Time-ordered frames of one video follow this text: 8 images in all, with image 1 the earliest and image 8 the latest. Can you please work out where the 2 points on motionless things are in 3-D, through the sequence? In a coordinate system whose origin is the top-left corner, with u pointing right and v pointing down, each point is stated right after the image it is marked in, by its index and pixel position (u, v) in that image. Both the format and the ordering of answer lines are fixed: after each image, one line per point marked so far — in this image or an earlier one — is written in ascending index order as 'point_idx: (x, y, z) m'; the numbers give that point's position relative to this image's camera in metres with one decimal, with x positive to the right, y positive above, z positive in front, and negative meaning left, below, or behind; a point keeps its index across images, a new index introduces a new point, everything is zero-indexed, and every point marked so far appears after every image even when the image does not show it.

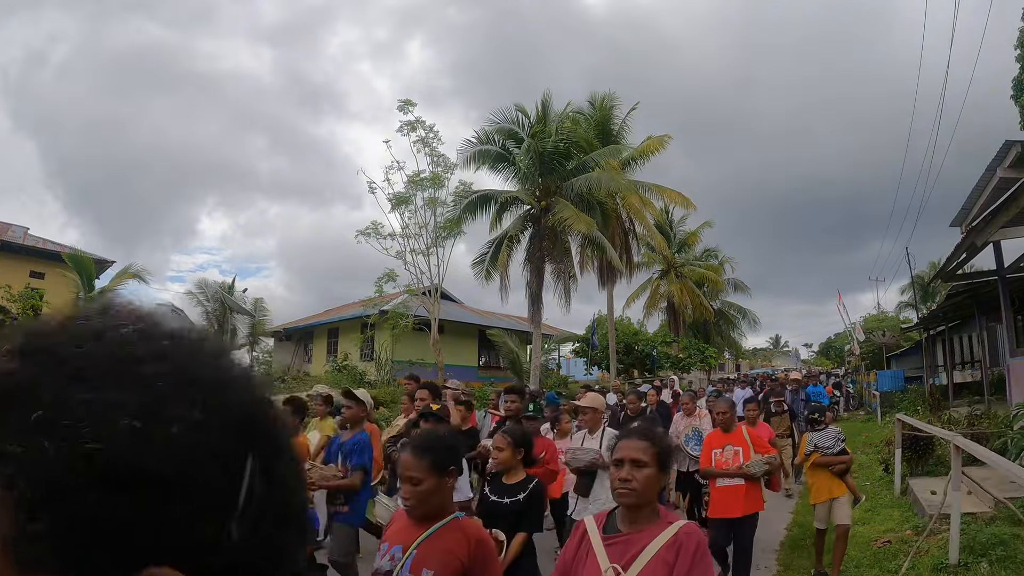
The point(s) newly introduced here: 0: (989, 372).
0: (+11.2, -2.0, +16.1) m
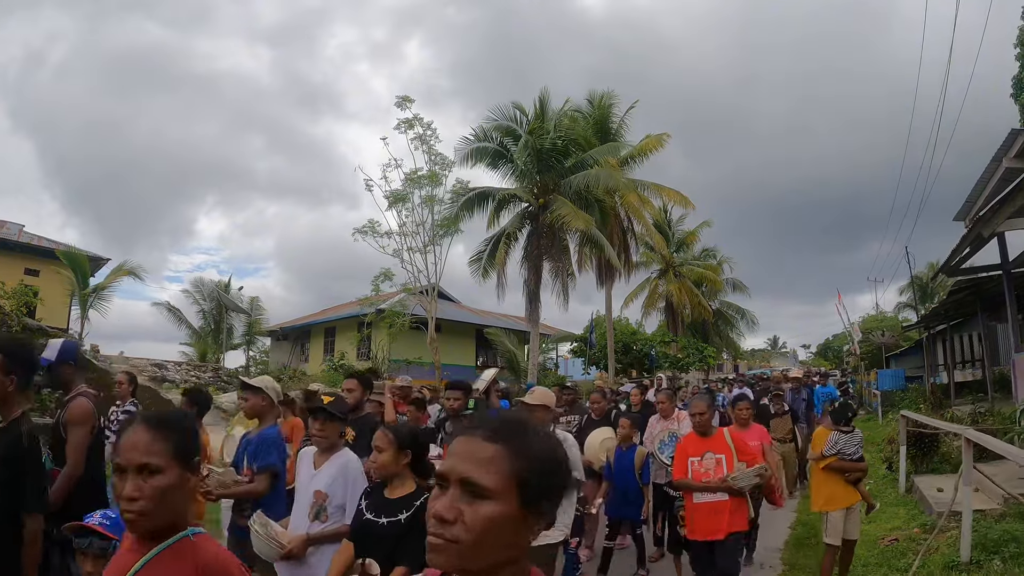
0: (+11.1, -1.9, +15.9) m
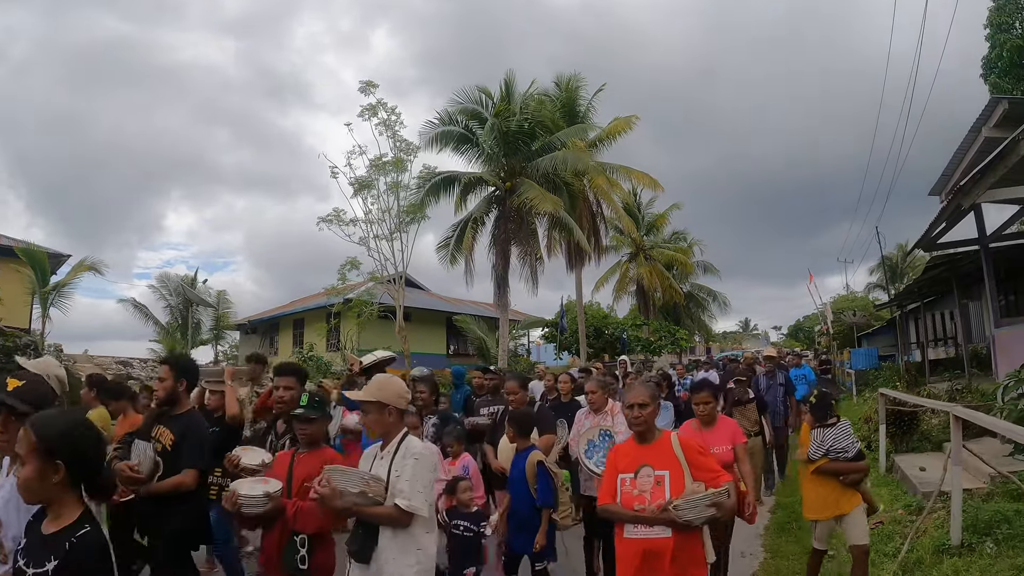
0: (+10.4, -1.3, +15.8) m
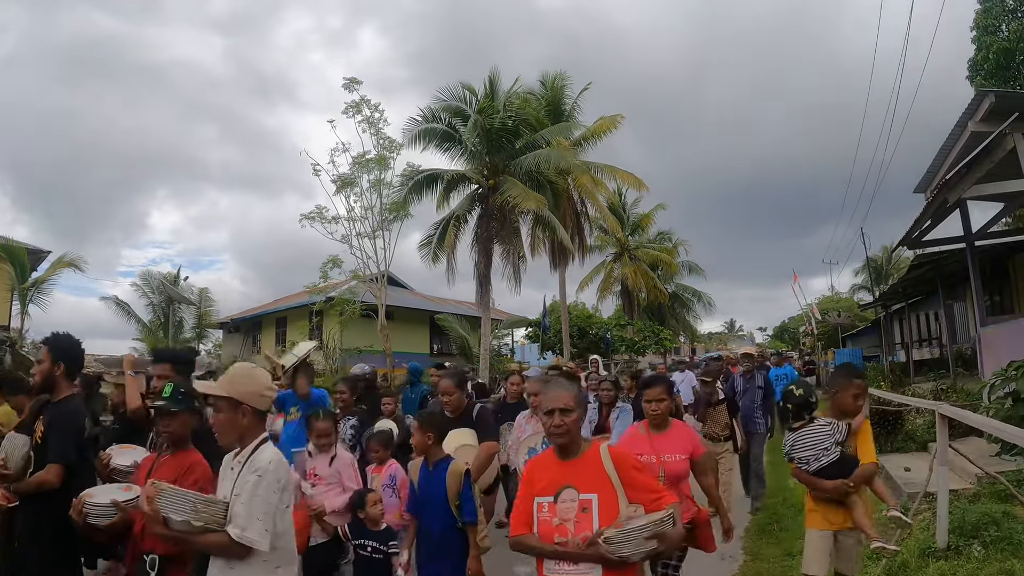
0: (+10.0, -1.3, +15.7) m
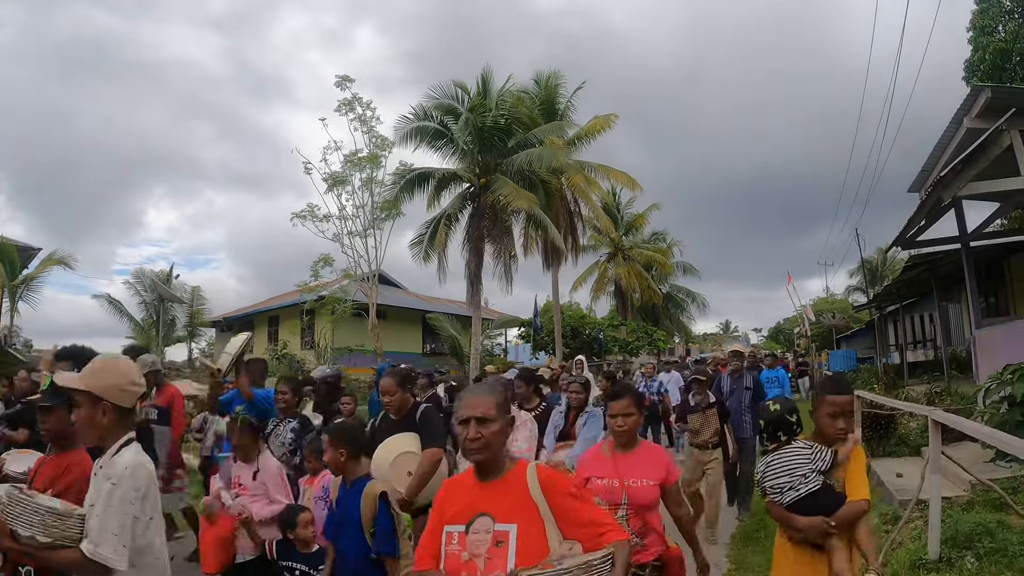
0: (+9.7, -1.4, +15.5) m
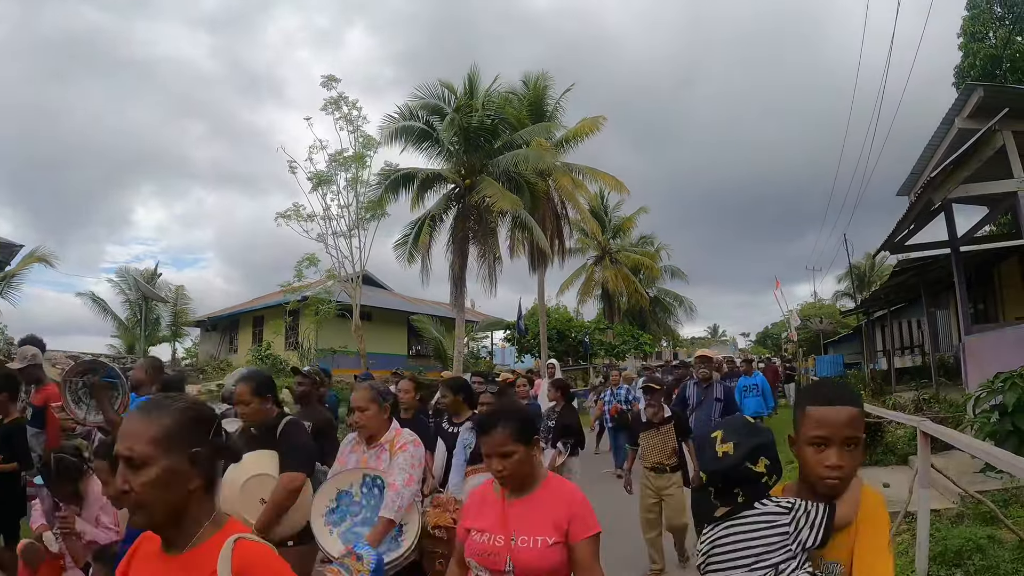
0: (+9.3, -1.5, +15.3) m
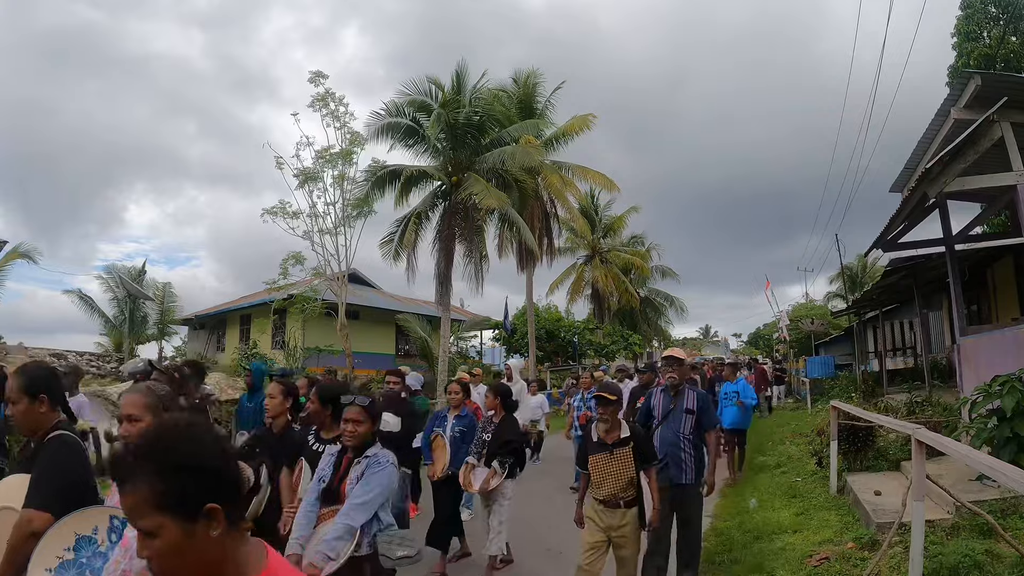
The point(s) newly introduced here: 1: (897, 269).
0: (+9.0, -1.5, +15.0) m
1: (+7.9, +0.4, +14.2) m
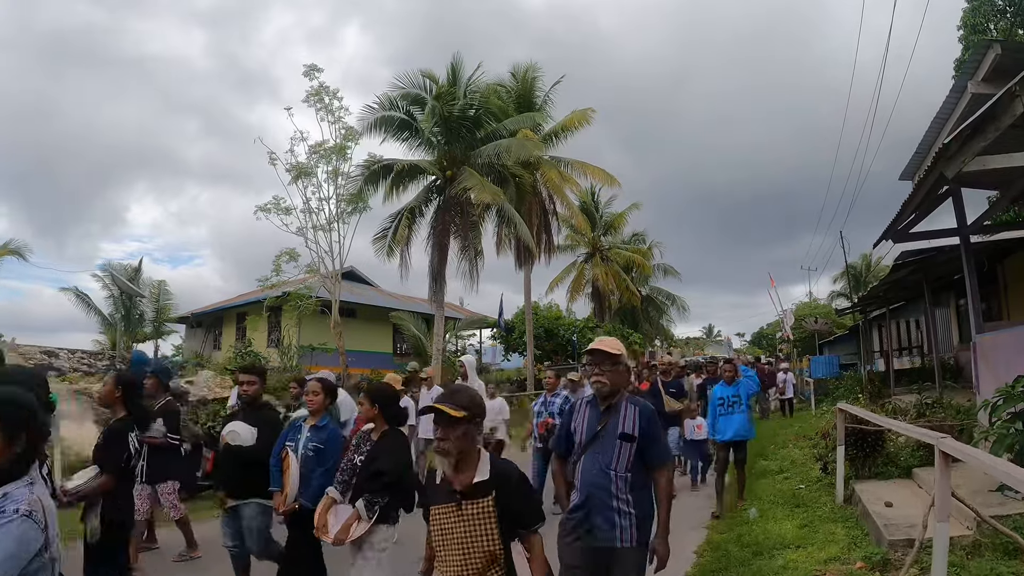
0: (+8.8, -1.4, +14.4) m
1: (+7.8, +0.5, +13.6) m
